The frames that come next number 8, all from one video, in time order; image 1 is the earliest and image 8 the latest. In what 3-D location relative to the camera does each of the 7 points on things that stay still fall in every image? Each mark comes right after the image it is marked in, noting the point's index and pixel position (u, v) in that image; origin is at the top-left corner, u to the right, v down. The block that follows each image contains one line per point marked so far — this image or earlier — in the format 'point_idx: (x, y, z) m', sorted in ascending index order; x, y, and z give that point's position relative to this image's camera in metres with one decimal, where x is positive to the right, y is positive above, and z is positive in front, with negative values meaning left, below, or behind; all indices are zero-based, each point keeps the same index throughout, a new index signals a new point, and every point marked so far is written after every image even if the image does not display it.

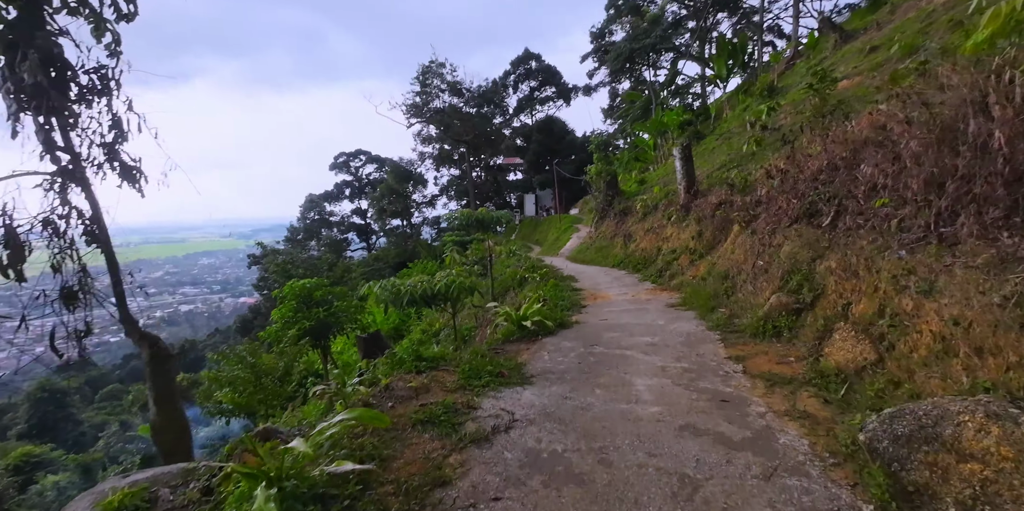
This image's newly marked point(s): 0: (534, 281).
0: (+0.4, -0.5, +10.1) m
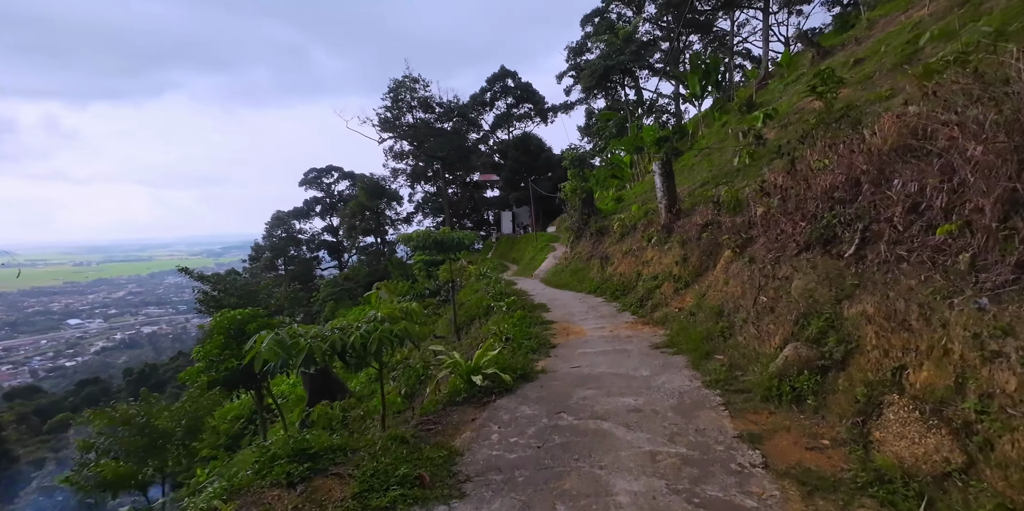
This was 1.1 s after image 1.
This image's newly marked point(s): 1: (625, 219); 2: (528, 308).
0: (-0.2, -0.9, +9.0) m
1: (+2.4, +0.8, +11.3) m
2: (+0.3, -0.9, +8.8) m
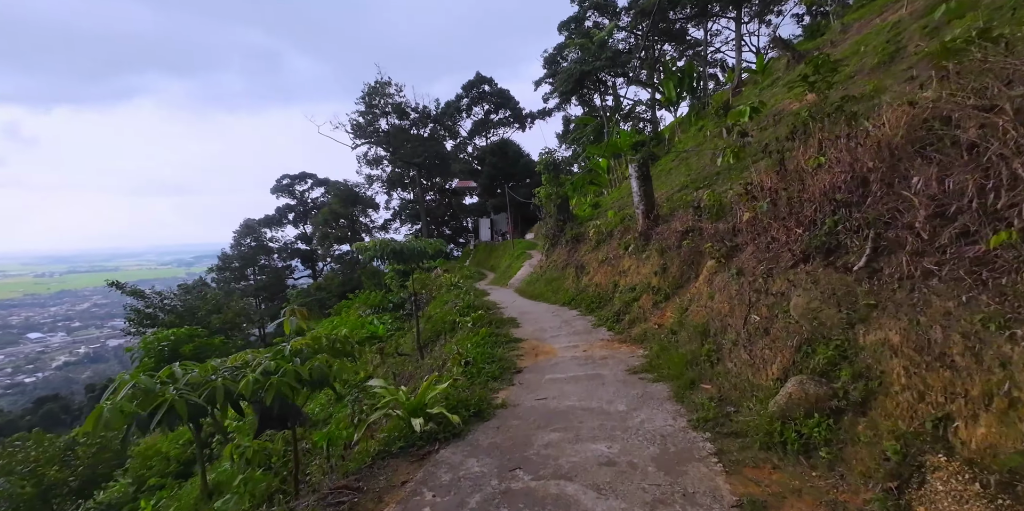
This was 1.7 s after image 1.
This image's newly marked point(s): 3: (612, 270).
0: (-0.7, -1.1, +8.3) m
1: (+1.8, +0.6, +10.7) m
2: (-0.2, -1.1, +8.1) m
3: (+1.7, -0.2, +8.7) m
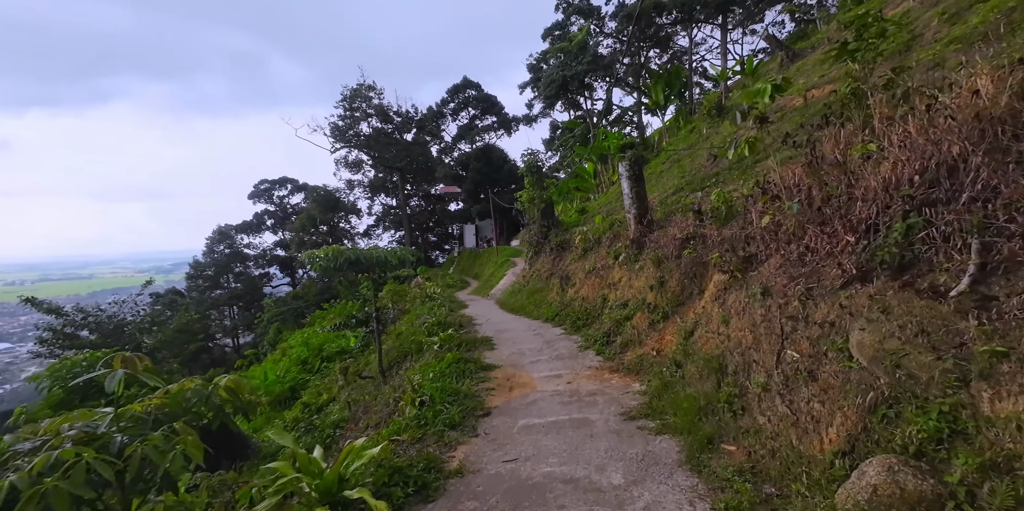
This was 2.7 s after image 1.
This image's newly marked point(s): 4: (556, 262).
0: (-1.1, -1.3, +7.2) m
1: (+1.4, +0.4, +9.7) m
2: (-0.6, -1.2, +7.0) m
3: (+1.3, -0.4, +7.7) m
4: (+0.9, -0.2, +11.3) m
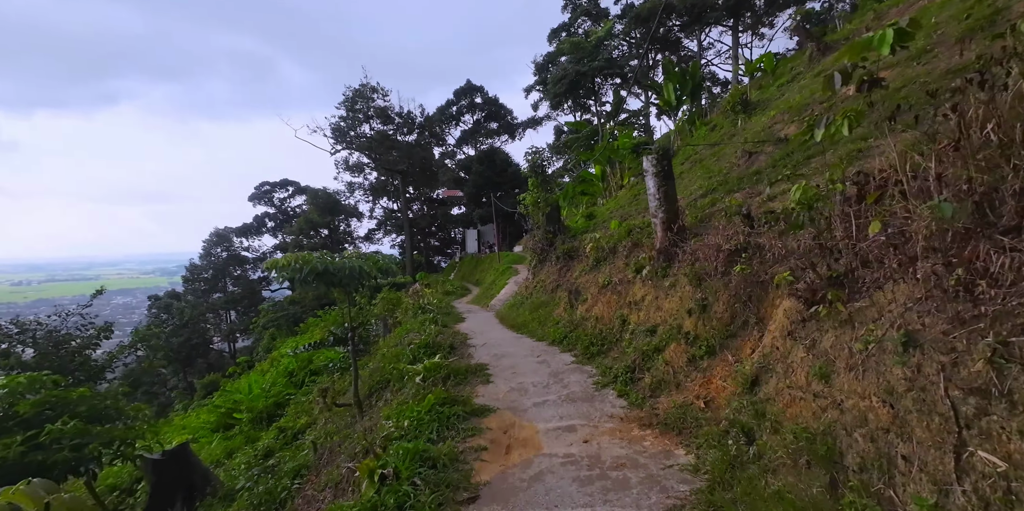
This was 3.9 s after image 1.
0: (-1.1, -1.4, +5.9) m
1: (+1.4, +0.3, +8.5) m
2: (-0.6, -1.3, +5.8) m
3: (+1.3, -0.5, +6.4) m
4: (+1.0, -0.3, +10.0) m
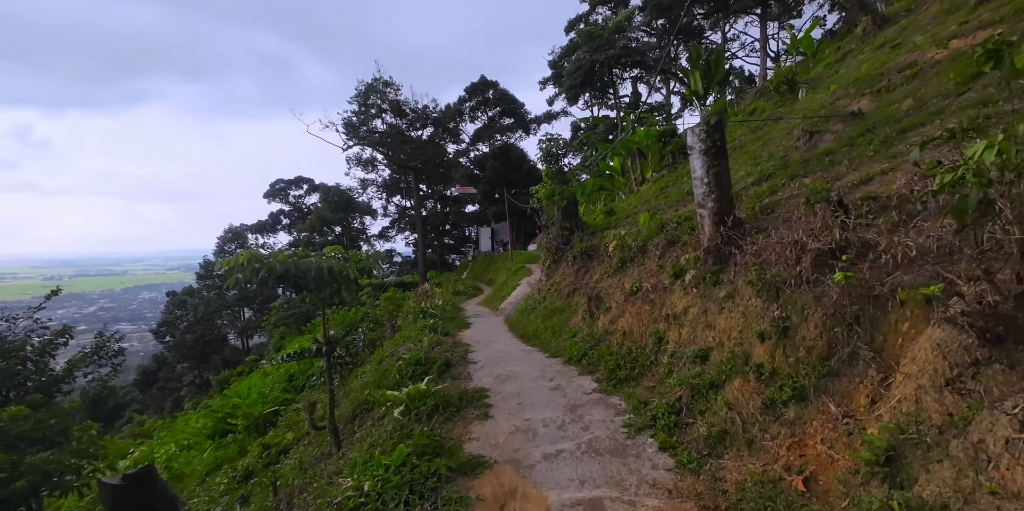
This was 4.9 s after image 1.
0: (-1.1, -1.4, +4.7) m
1: (+1.6, +0.3, +7.2) m
2: (-0.5, -1.3, +4.5) m
3: (+1.4, -0.6, +5.1) m
4: (+1.1, -0.3, +8.8) m
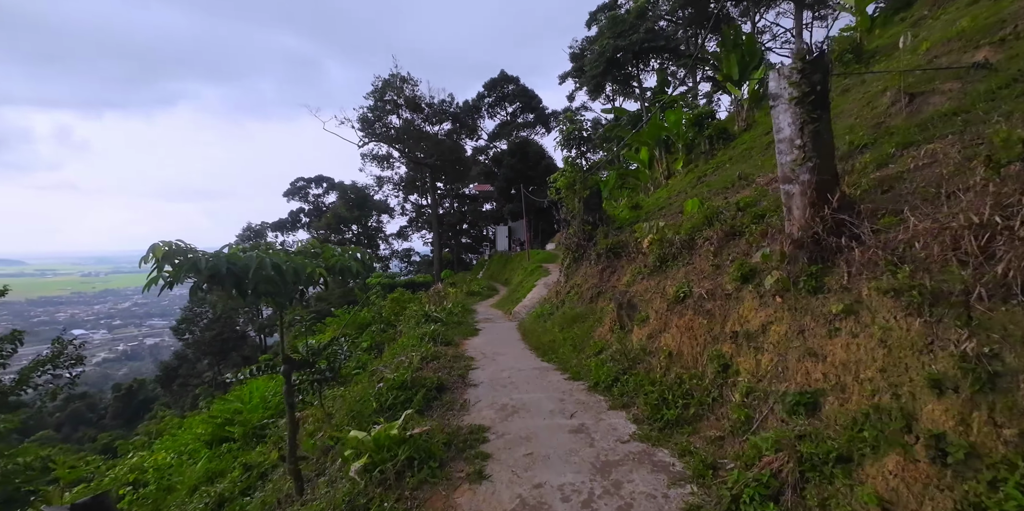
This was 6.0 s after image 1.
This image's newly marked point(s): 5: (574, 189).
0: (-1.0, -1.3, +3.5) m
1: (+1.7, +0.3, +5.8) m
2: (-0.5, -1.3, +3.2) m
3: (+1.5, -0.5, +3.8) m
4: (+1.3, -0.3, +7.4) m
5: (+1.2, +1.3, +9.8) m
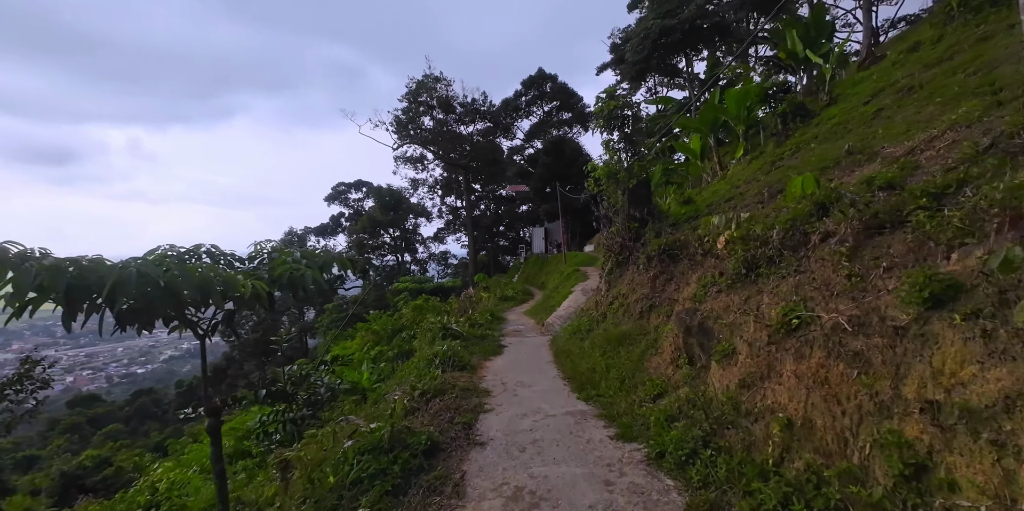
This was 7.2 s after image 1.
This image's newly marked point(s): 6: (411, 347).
0: (-1.0, -1.4, +2.0) m
1: (+1.9, +0.3, +4.2) m
2: (-0.5, -1.3, +1.8) m
3: (+1.5, -0.5, +2.2) m
4: (+1.7, -0.3, +5.8) m
5: (+1.7, +1.2, +8.2) m
6: (-2.0, -1.8, +10.0) m
